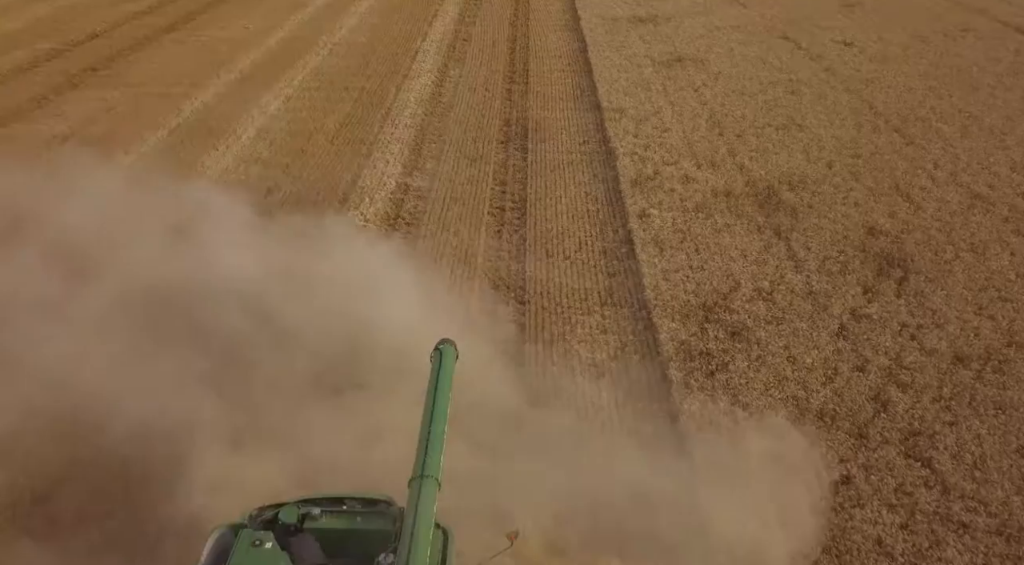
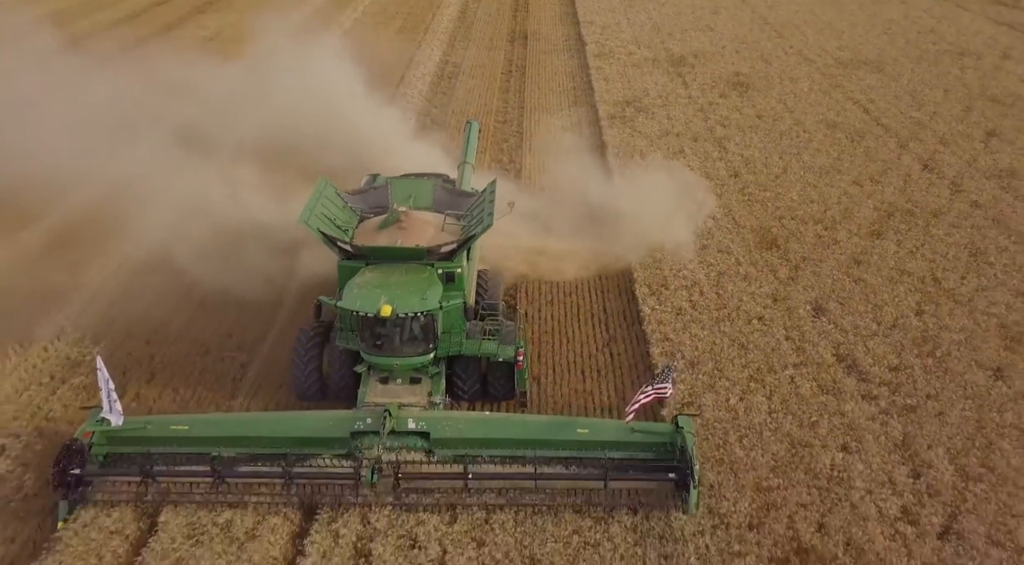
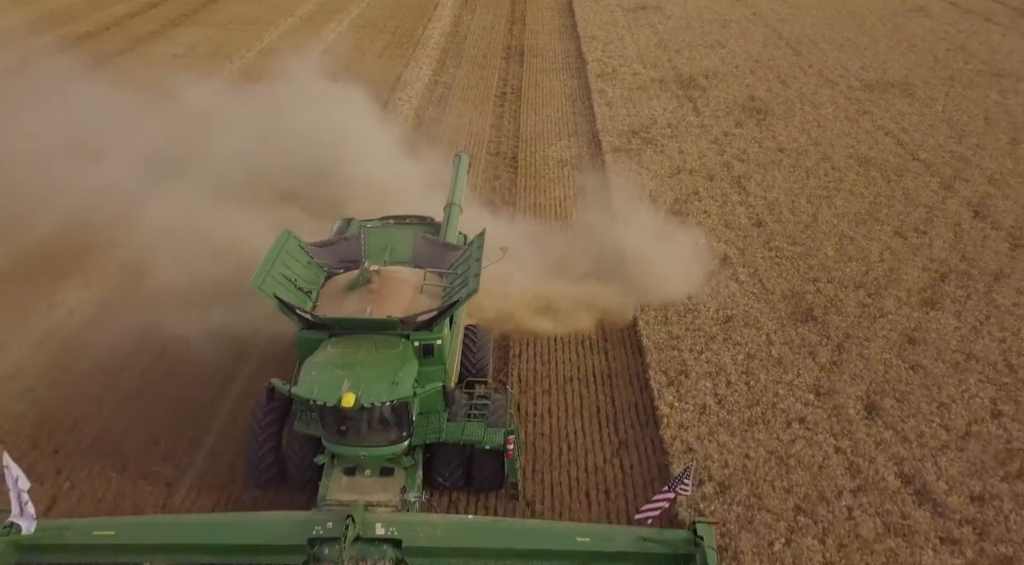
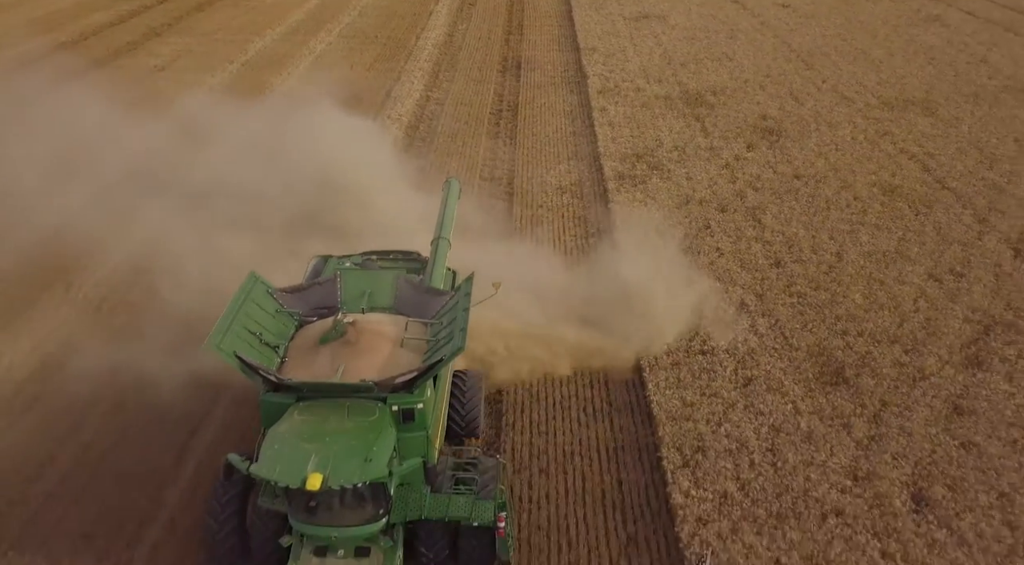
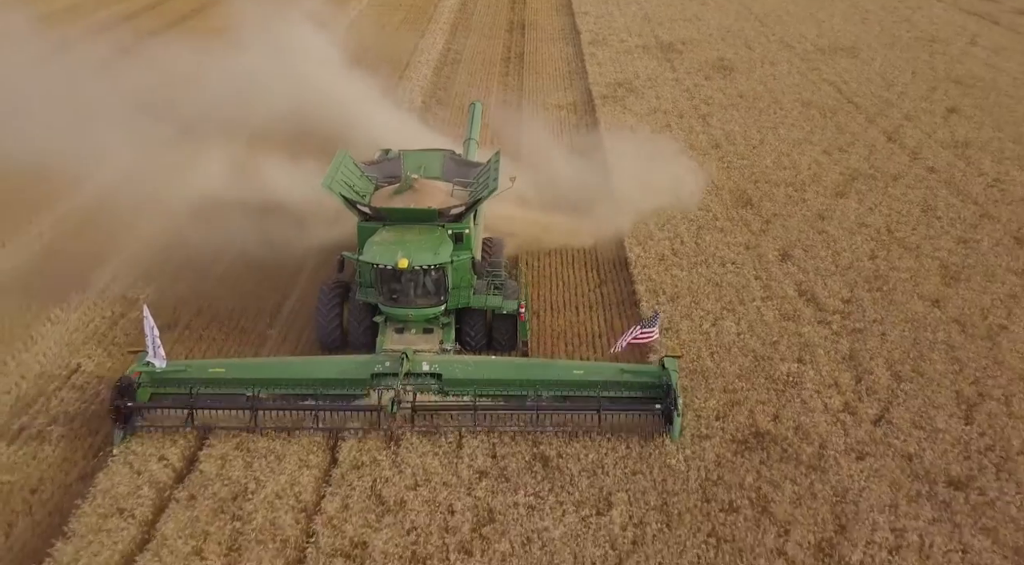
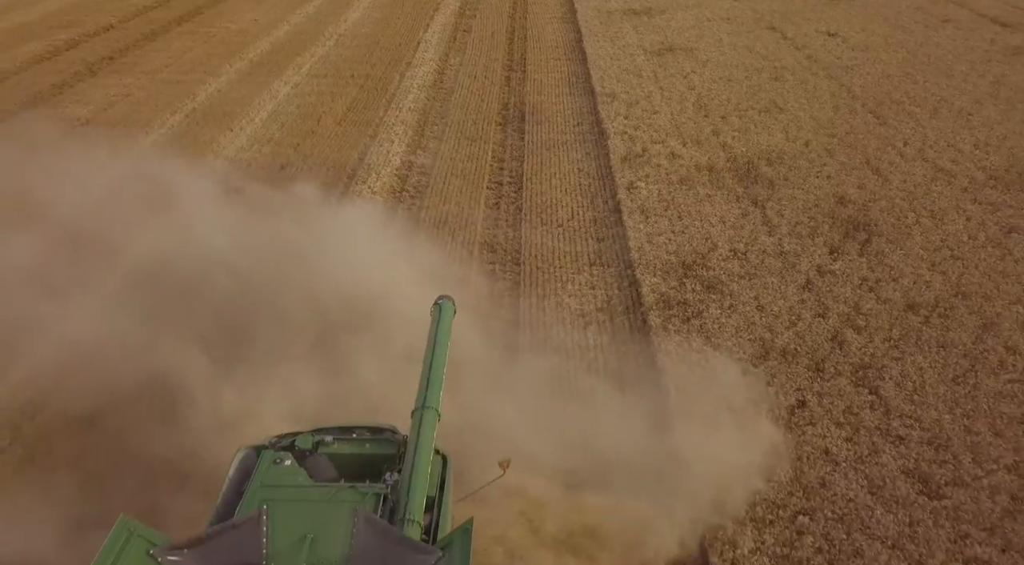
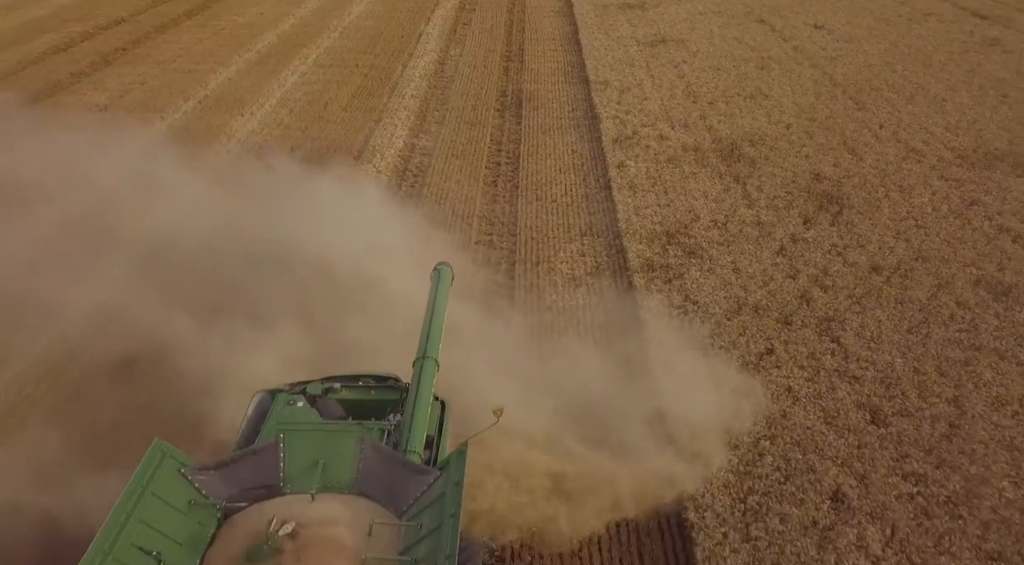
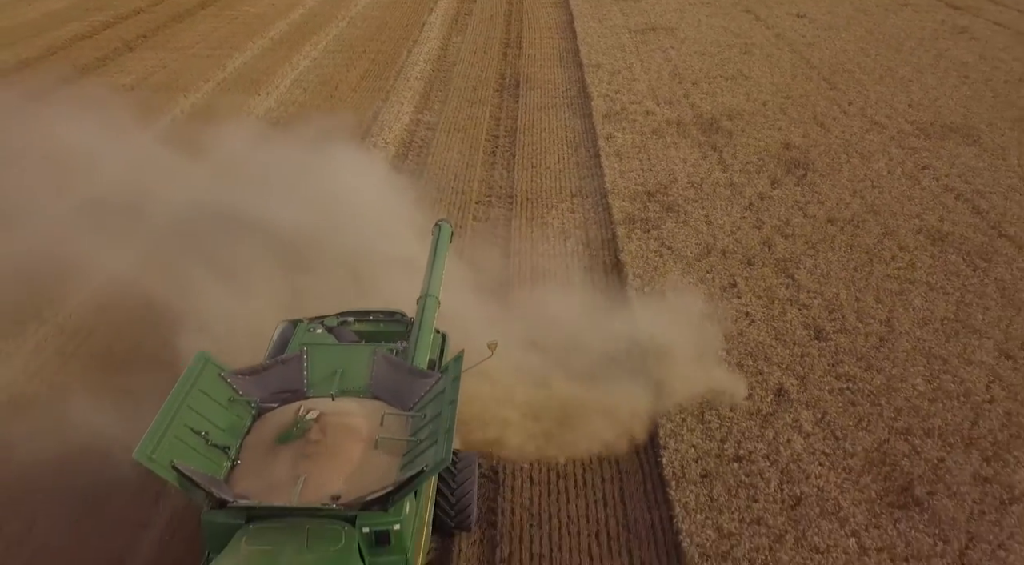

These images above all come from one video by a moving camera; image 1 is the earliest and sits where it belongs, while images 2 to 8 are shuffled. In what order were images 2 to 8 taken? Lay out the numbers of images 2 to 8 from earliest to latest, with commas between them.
6, 7, 8, 4, 3, 2, 5
